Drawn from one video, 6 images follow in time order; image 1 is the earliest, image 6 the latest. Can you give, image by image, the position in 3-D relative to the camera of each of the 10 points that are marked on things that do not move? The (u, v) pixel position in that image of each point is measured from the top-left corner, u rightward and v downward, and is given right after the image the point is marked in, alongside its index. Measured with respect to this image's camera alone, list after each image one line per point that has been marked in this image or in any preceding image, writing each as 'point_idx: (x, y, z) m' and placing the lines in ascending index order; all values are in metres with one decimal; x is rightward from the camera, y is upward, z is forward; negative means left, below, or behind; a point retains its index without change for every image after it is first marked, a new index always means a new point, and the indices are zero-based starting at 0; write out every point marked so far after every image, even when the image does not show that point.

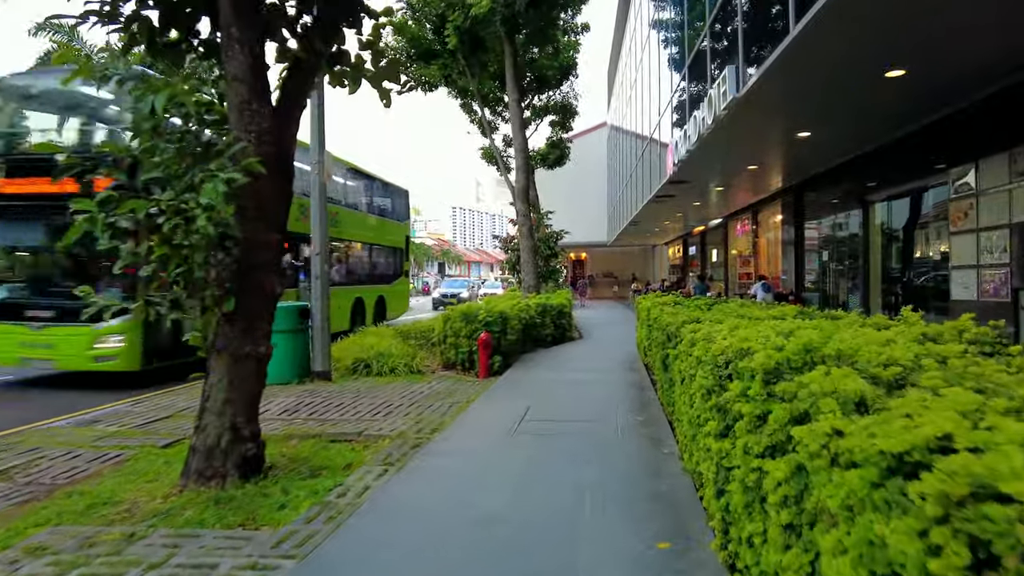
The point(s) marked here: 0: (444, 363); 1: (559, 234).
0: (-1.0, -1.1, +9.2) m
1: (+1.3, +1.5, +18.7) m
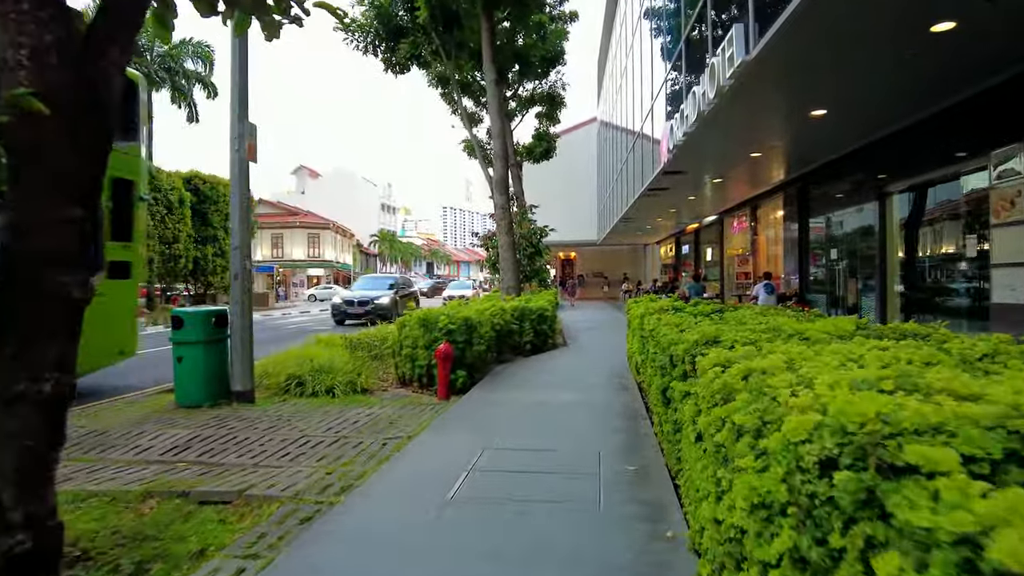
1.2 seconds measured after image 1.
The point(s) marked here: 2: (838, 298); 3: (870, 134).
0: (-1.3, -1.1, +7.7) m
1: (+0.8, +1.5, +17.3) m
2: (+7.0, -0.2, +14.0) m
3: (+6.3, +2.8, +11.6) m
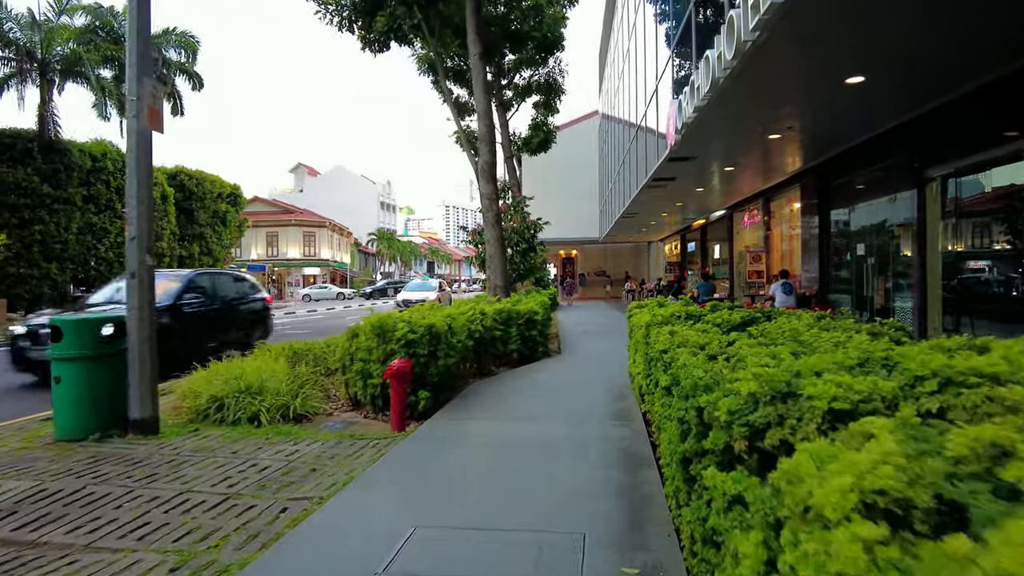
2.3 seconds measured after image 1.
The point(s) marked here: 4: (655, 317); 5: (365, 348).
0: (-1.6, -1.1, +6.4) m
1: (+0.6, +1.5, +15.9) m
2: (+6.8, -0.2, +12.6) m
3: (+6.1, +2.8, +10.2) m
4: (+1.0, -0.2, +4.7) m
5: (-1.4, -0.6, +6.2) m
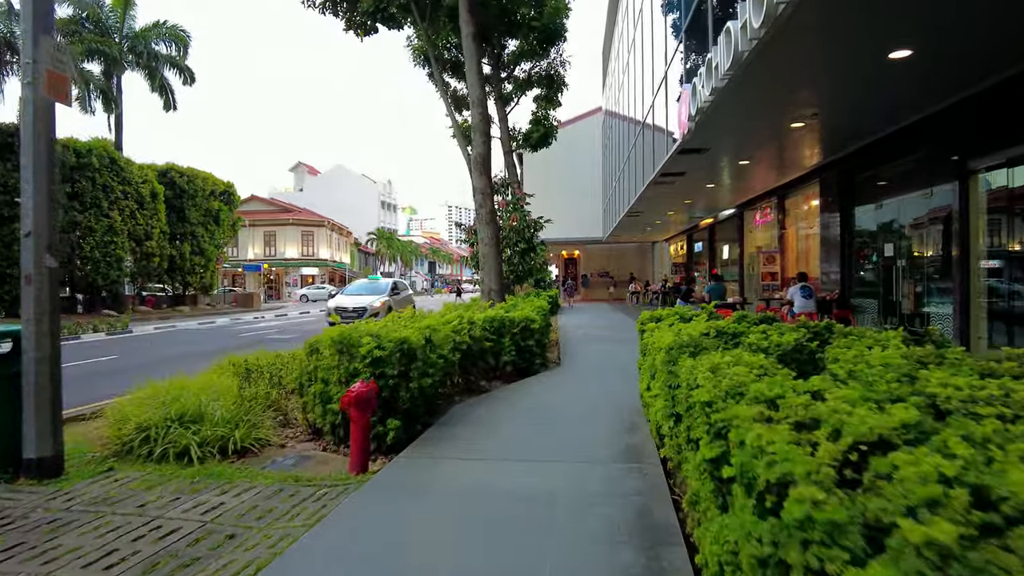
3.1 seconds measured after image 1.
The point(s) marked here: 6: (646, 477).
0: (-1.7, -1.2, +5.4) m
1: (+0.6, +1.5, +14.9) m
2: (+6.7, -0.3, +11.6) m
3: (+6.0, +2.7, +9.1) m
4: (+0.9, -0.3, +3.7) m
5: (-1.5, -0.6, +5.2) m
6: (+0.8, -1.1, +3.9) m
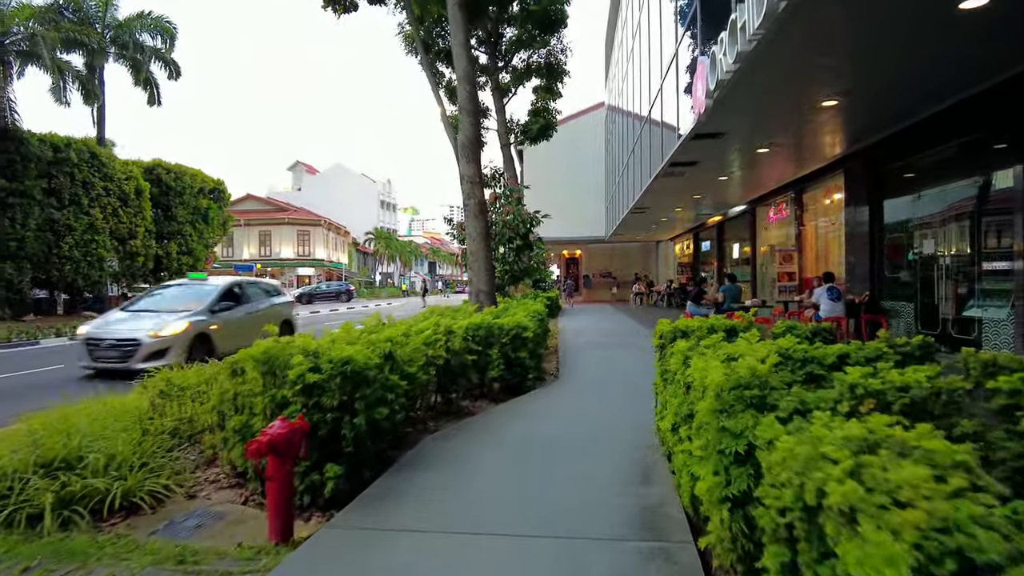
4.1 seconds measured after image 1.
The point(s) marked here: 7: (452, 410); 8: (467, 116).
0: (-1.8, -1.2, +4.2) m
1: (+0.5, +1.4, +13.7) m
2: (+6.6, -0.3, +10.3) m
3: (+5.9, +2.7, +7.9) m
4: (+0.8, -0.3, +2.4) m
5: (-1.6, -0.6, +4.0) m
6: (+0.7, -1.2, +2.7) m
7: (-0.5, -1.1, +6.1) m
8: (-0.7, +2.5, +9.5) m
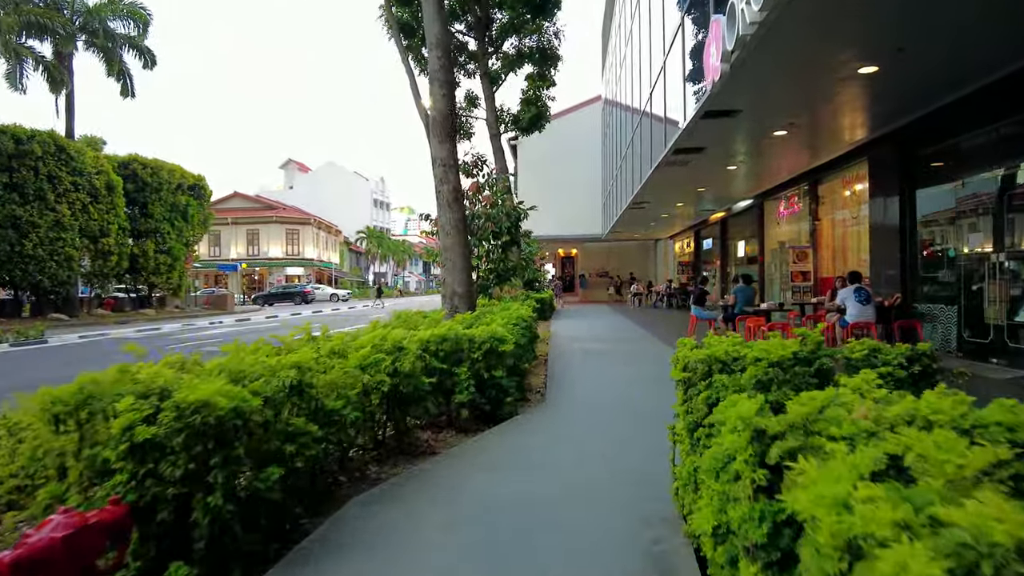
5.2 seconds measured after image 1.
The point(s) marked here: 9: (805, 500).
0: (-2.0, -1.2, +2.8) m
1: (+0.2, +1.4, +12.3) m
2: (+6.4, -0.3, +9.0) m
3: (+5.7, +2.7, +6.6) m
4: (+0.6, -0.3, +1.1) m
5: (-1.8, -0.7, +2.6) m
6: (+0.5, -1.2, +1.4) m
7: (-0.8, -1.2, +4.8) m
8: (-0.9, +2.5, +8.2) m
9: (+0.5, -0.3, +1.1) m
